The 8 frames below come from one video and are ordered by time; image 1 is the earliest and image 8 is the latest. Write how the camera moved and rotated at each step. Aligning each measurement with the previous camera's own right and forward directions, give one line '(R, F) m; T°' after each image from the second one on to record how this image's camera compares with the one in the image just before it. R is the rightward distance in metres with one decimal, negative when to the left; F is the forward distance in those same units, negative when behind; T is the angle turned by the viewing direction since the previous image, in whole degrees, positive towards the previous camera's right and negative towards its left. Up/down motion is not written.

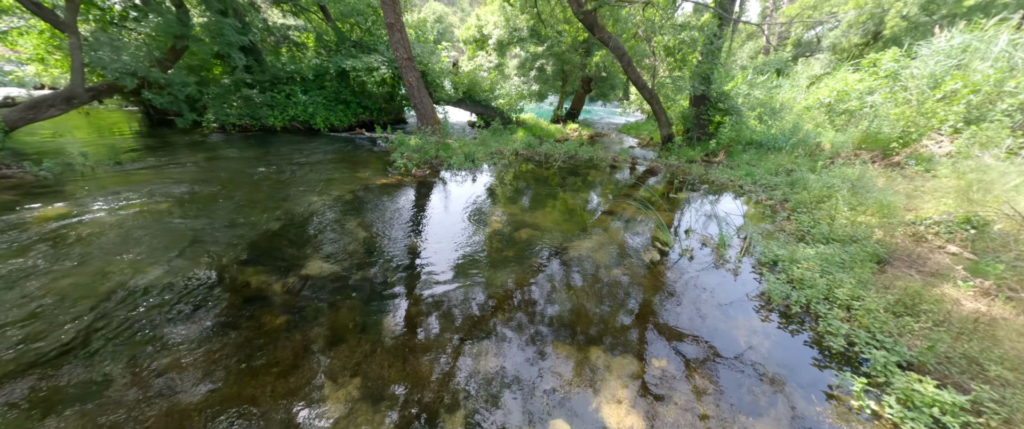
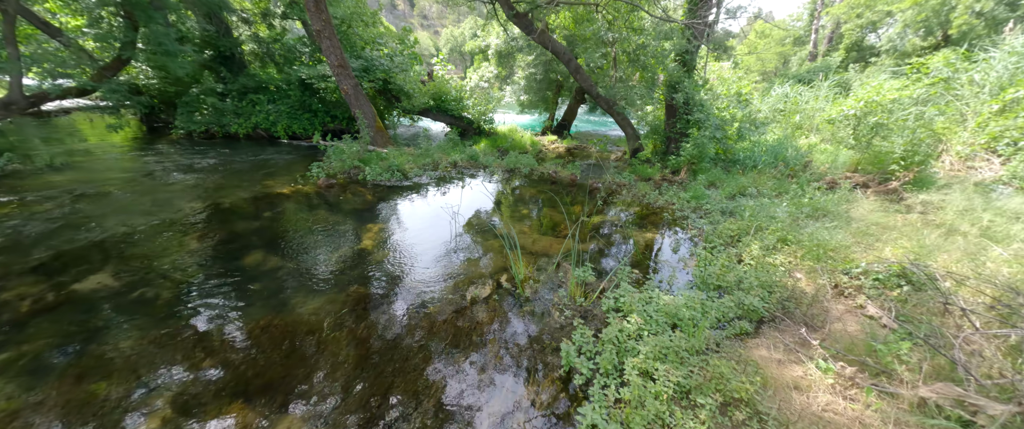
(+2.5, +0.7) m; -7°
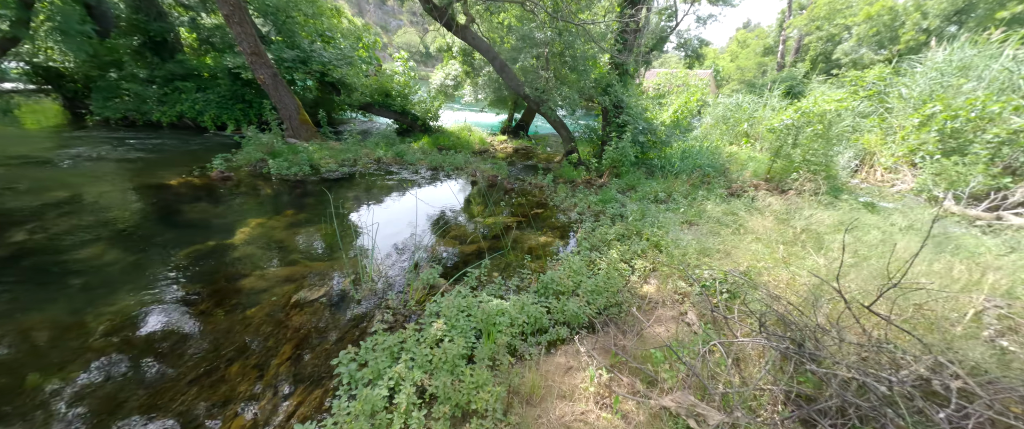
(+1.5, +0.1) m; +2°
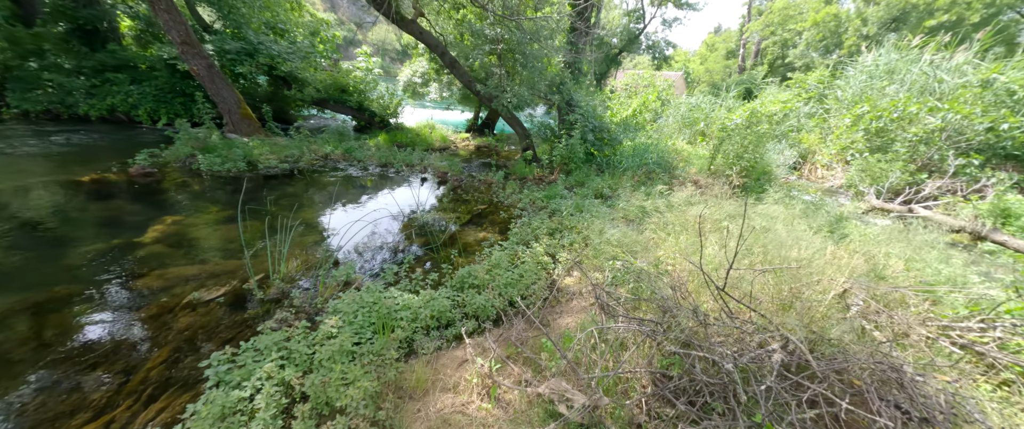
(+0.6, 0.0) m; +3°
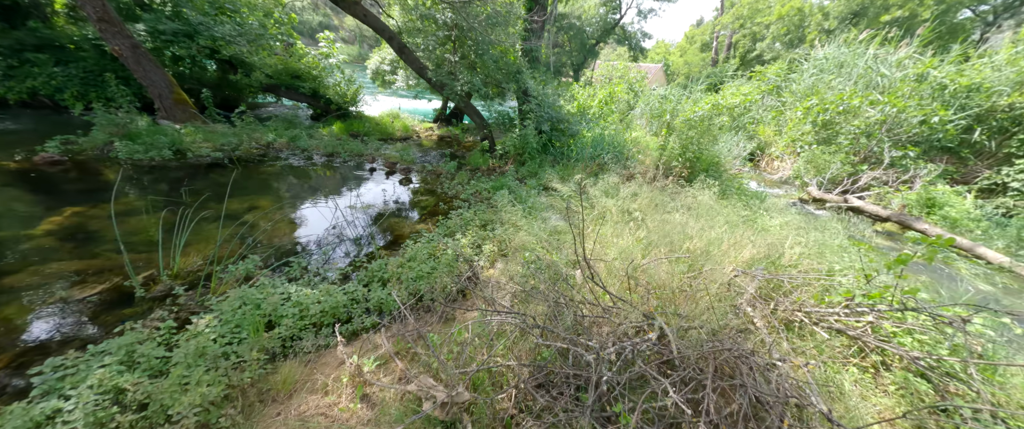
(+0.7, +0.1) m; +3°
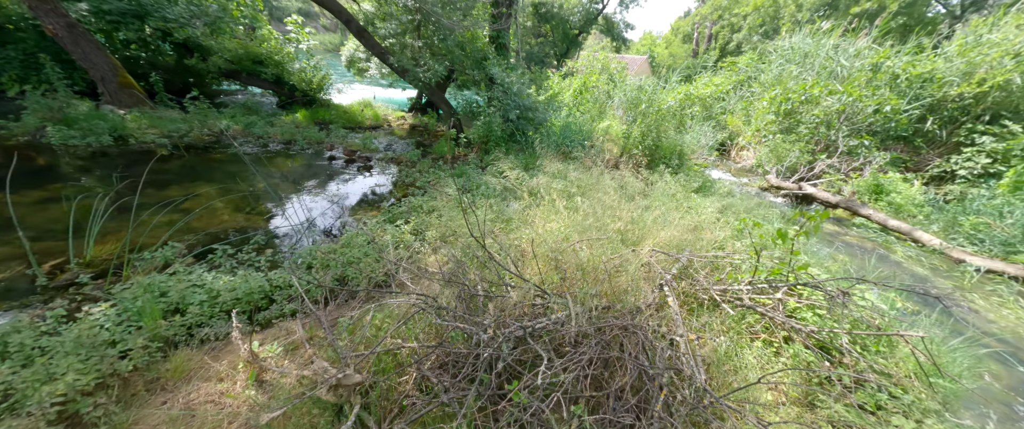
(+0.5, 0.0) m; +2°
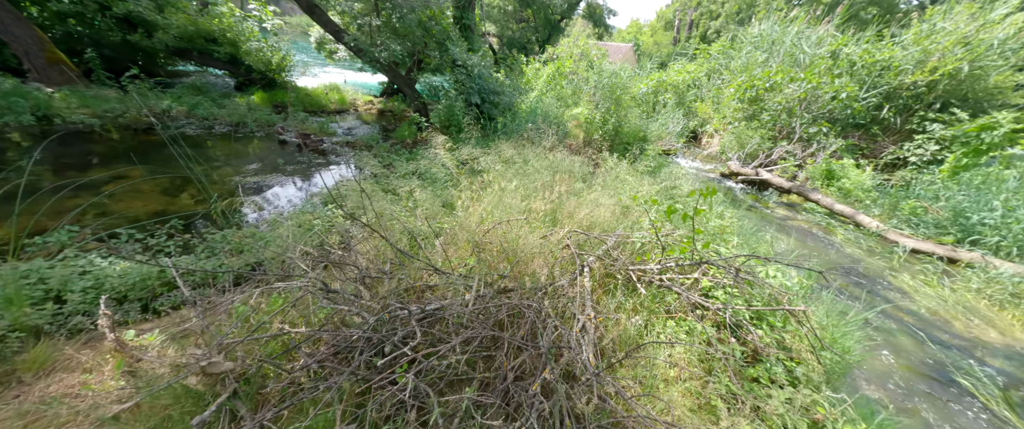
(+0.5, +0.1) m; +2°
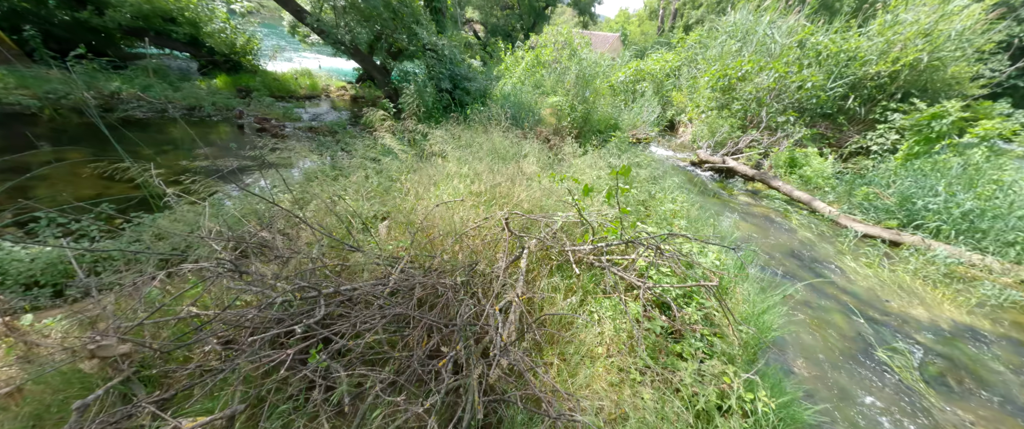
(+0.4, 0.0) m; +2°
